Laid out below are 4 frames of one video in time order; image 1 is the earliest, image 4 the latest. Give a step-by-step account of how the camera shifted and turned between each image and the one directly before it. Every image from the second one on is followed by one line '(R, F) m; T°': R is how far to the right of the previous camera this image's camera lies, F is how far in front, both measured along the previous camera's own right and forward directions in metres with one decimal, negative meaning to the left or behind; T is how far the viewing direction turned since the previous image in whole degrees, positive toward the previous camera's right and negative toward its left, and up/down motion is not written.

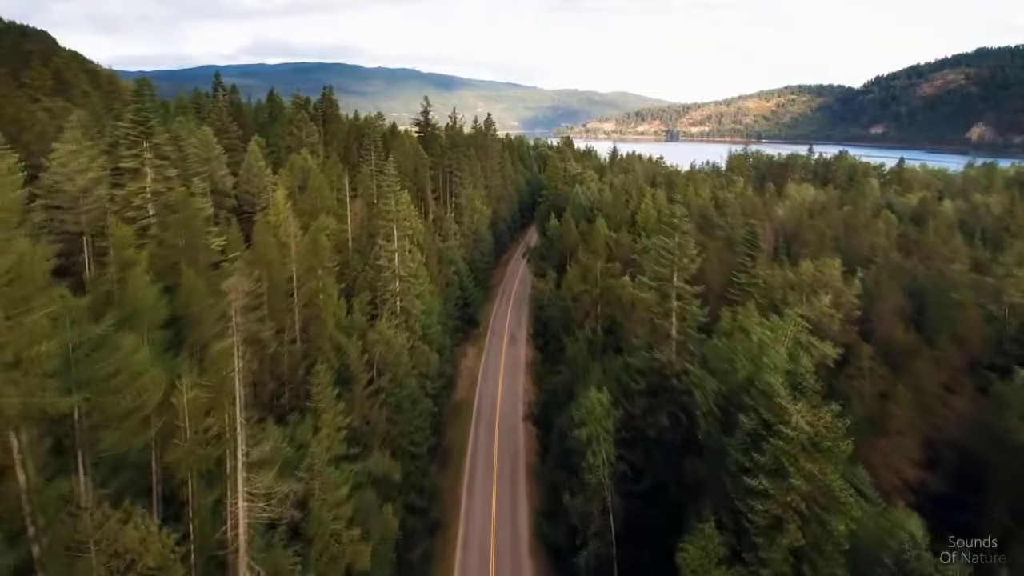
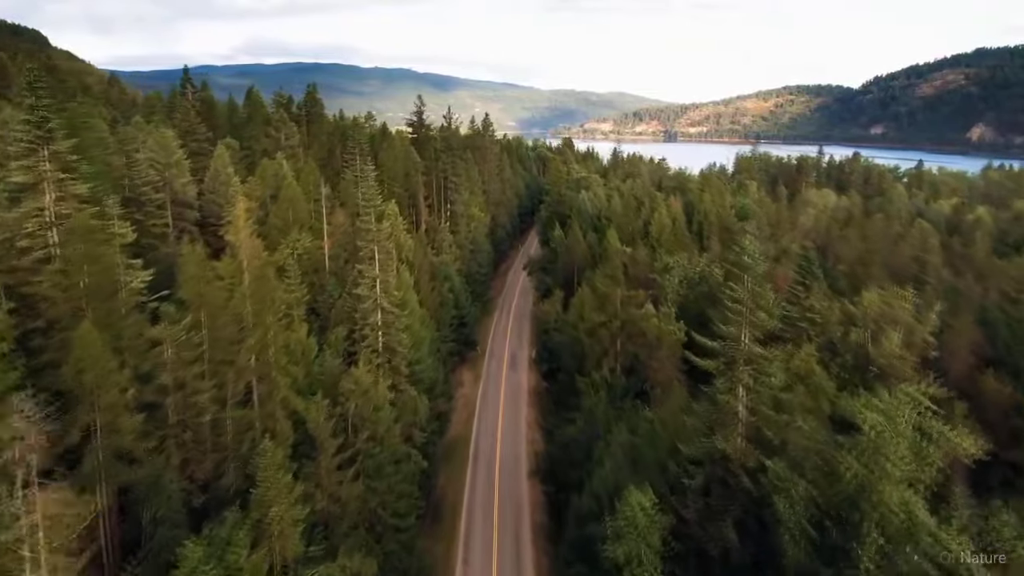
(-0.4, +8.5) m; 0°
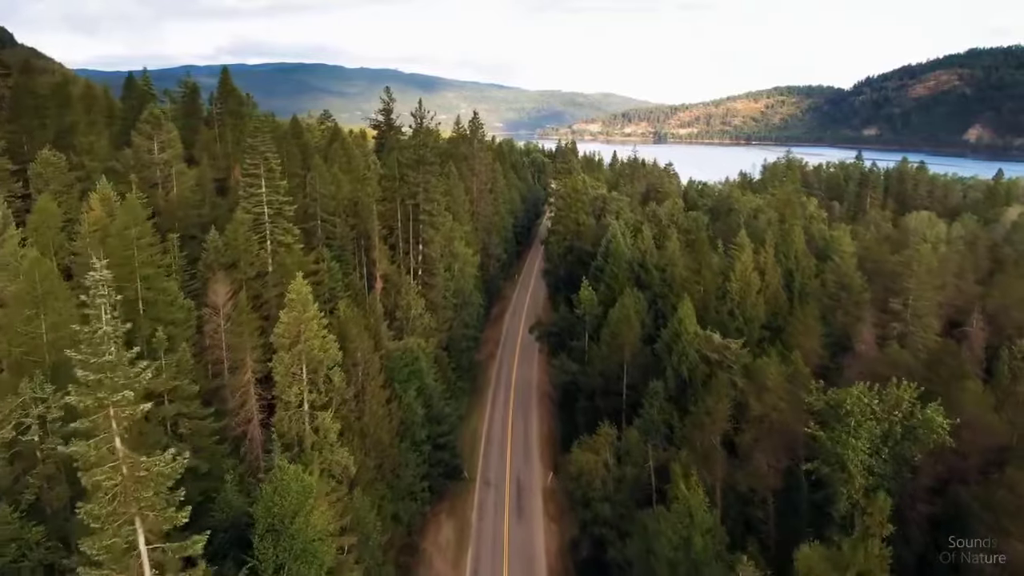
(-1.4, +29.8) m; +1°
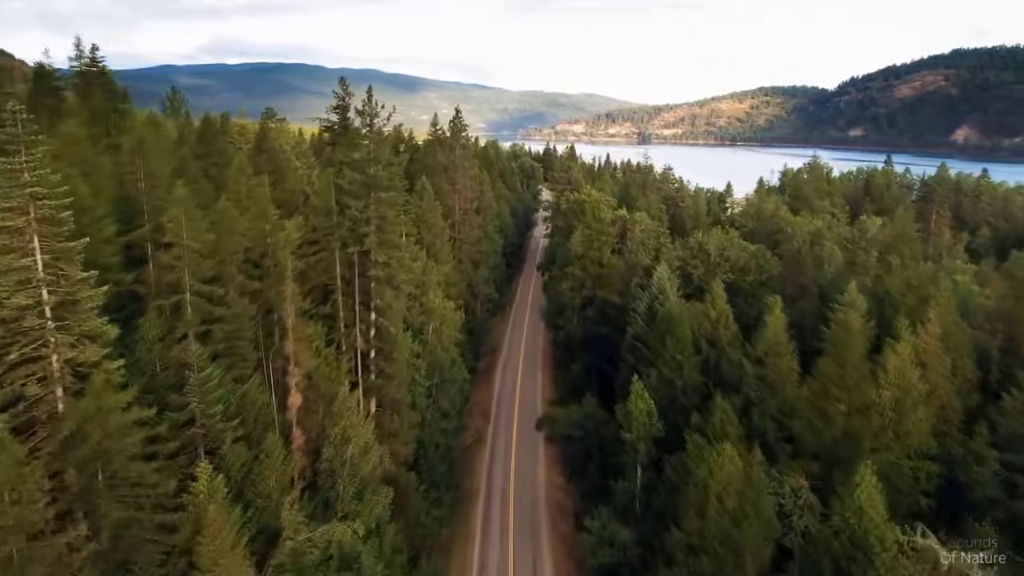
(-1.1, +22.1) m; +1°
